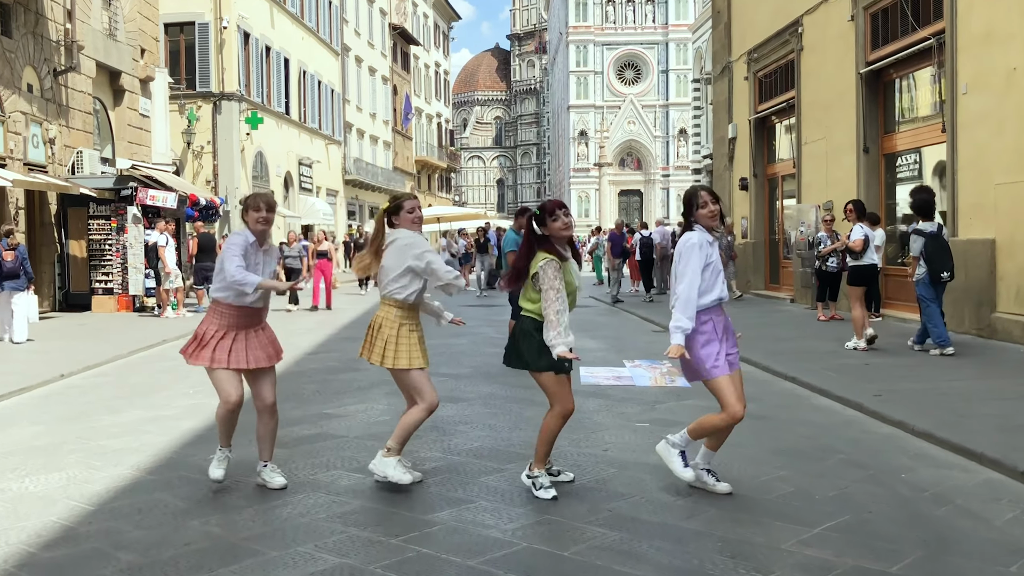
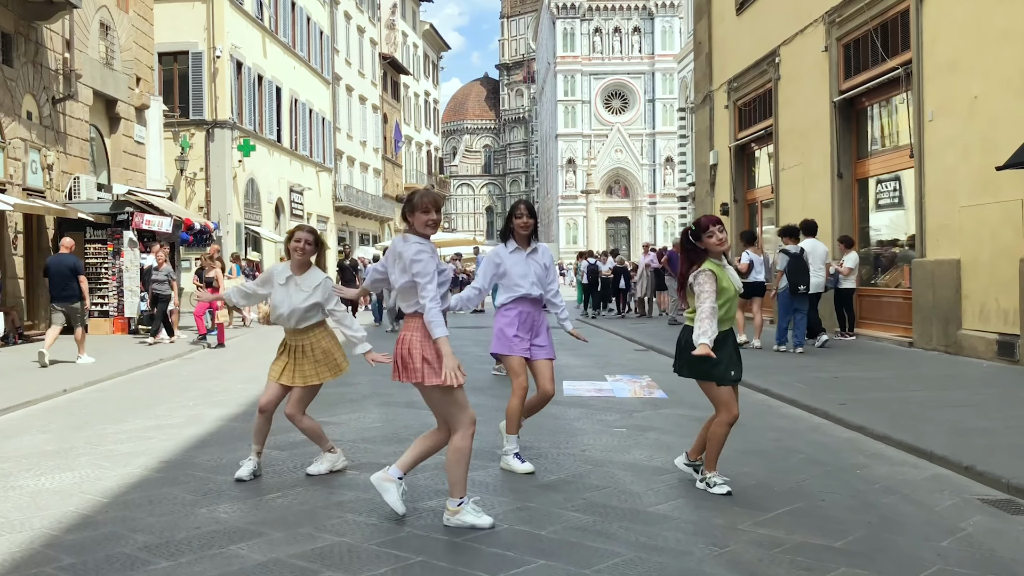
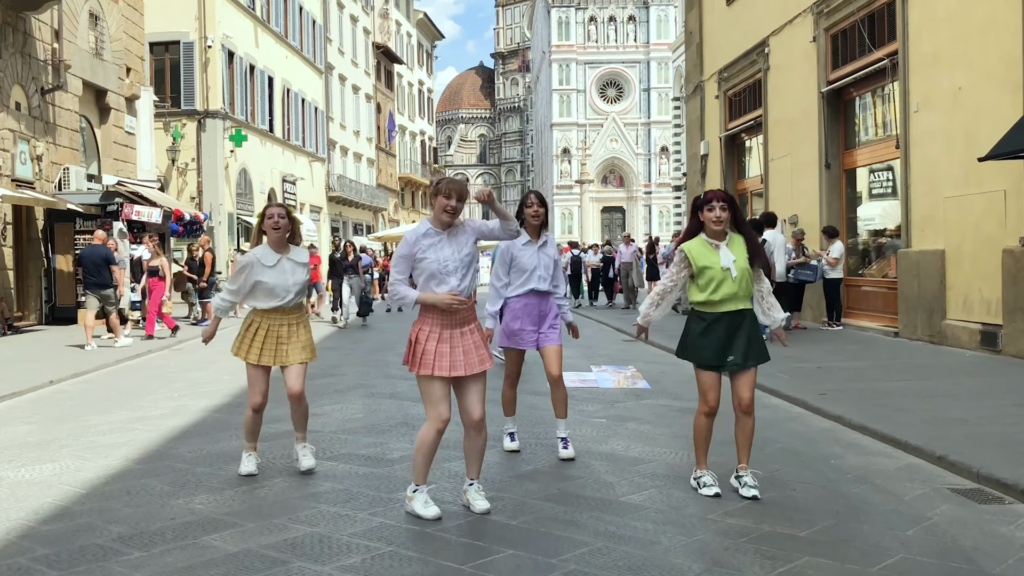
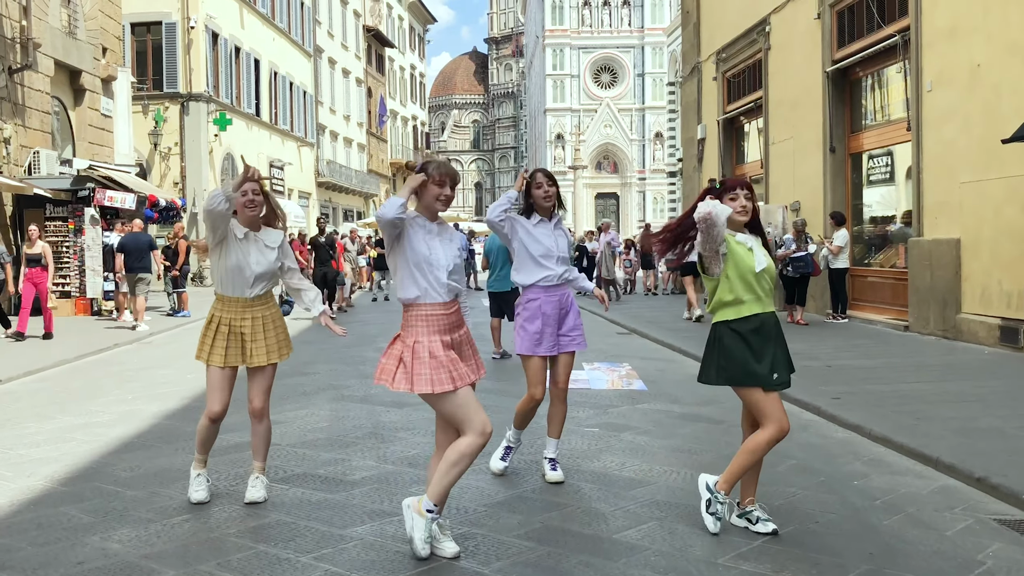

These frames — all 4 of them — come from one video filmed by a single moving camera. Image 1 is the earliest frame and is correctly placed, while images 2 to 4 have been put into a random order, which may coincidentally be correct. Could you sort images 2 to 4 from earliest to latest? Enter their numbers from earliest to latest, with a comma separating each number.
2, 3, 4
